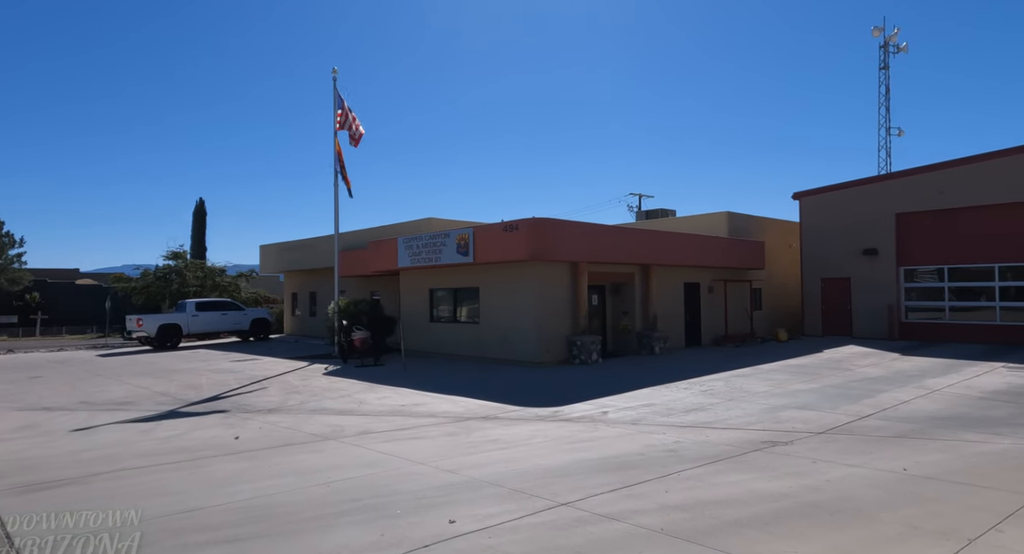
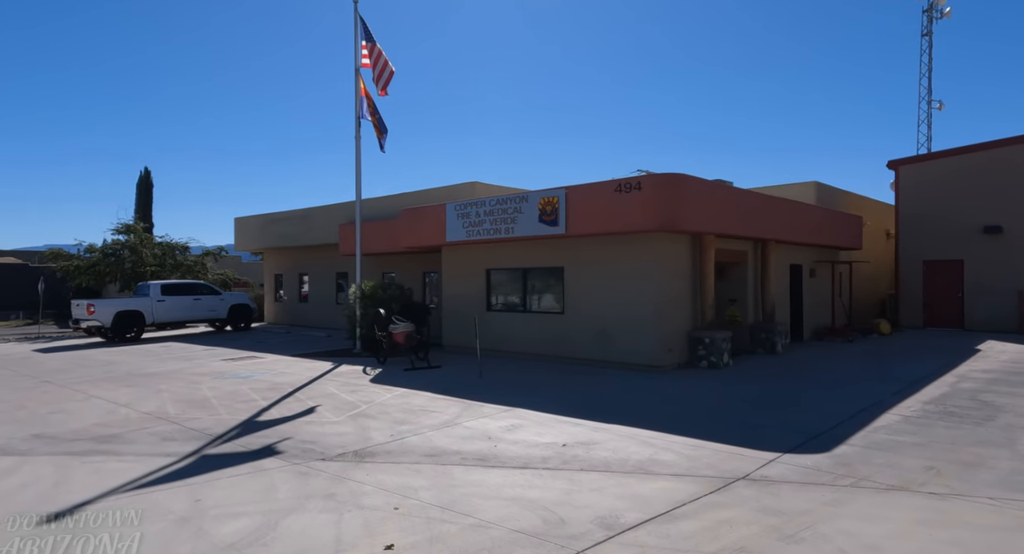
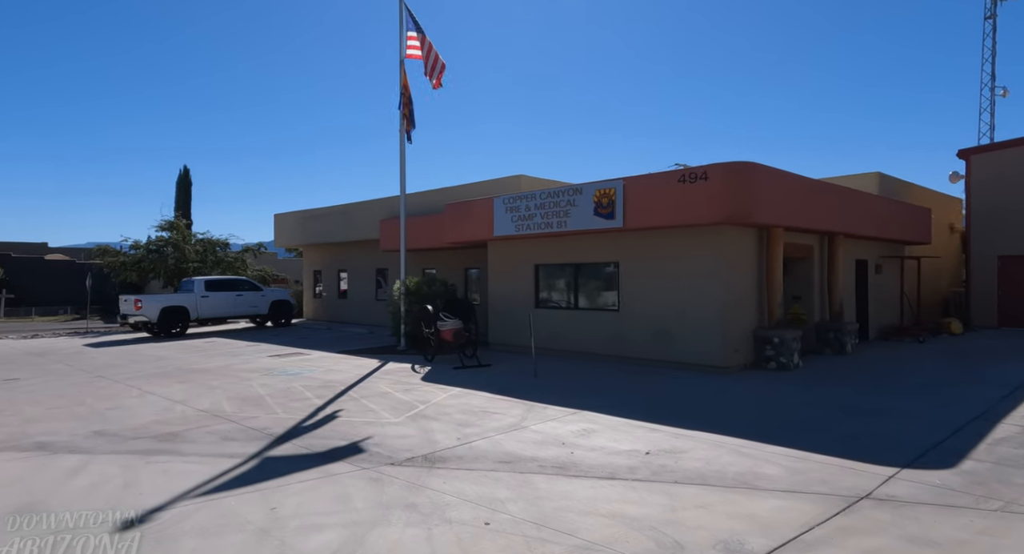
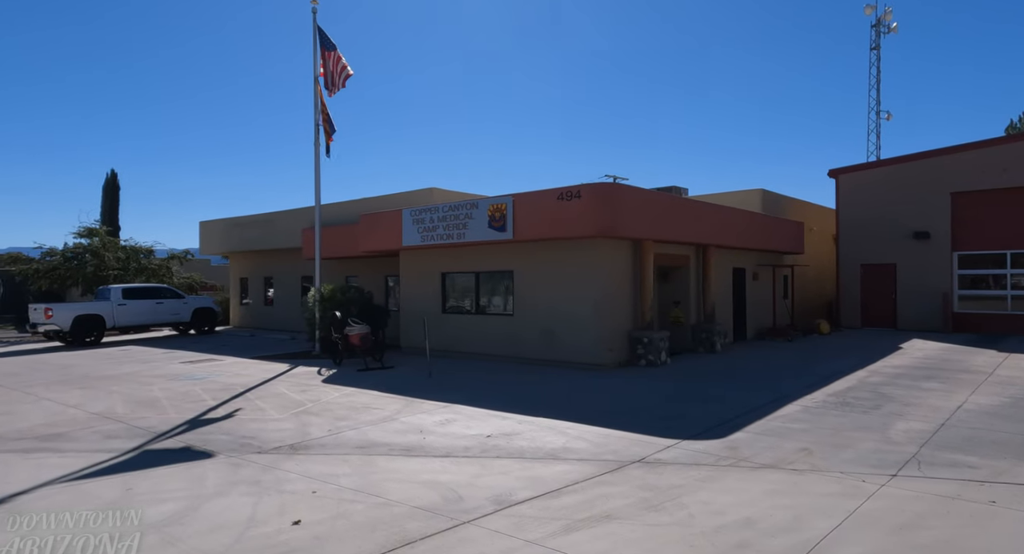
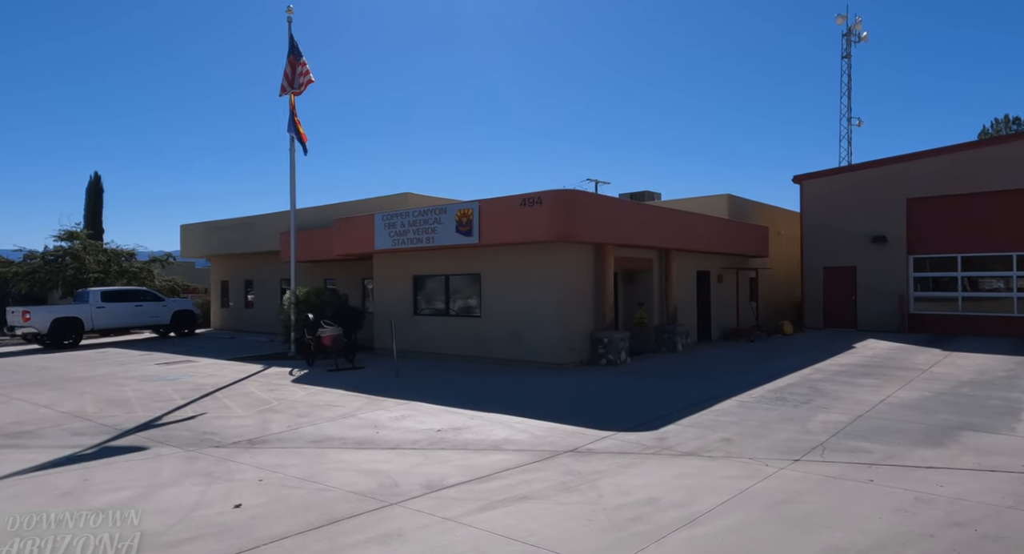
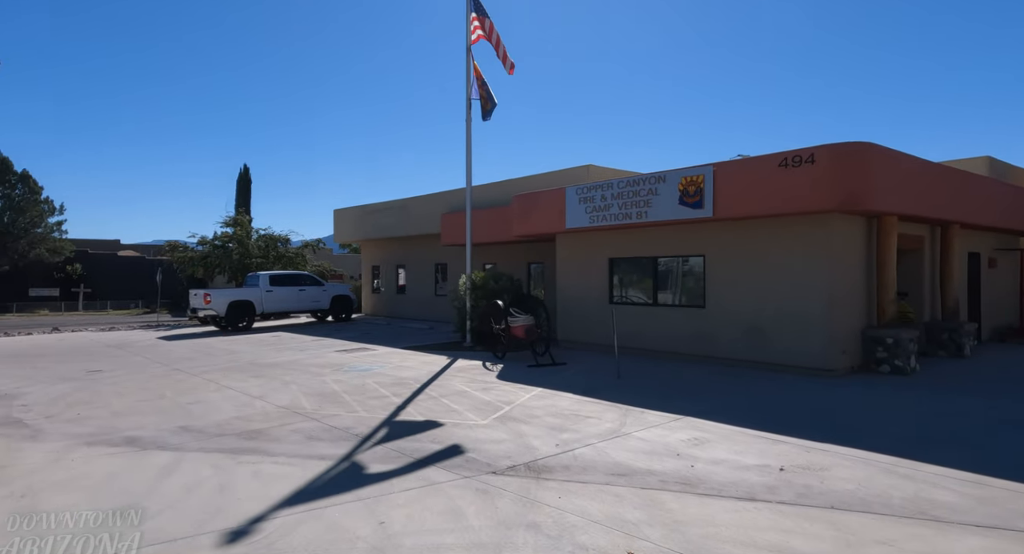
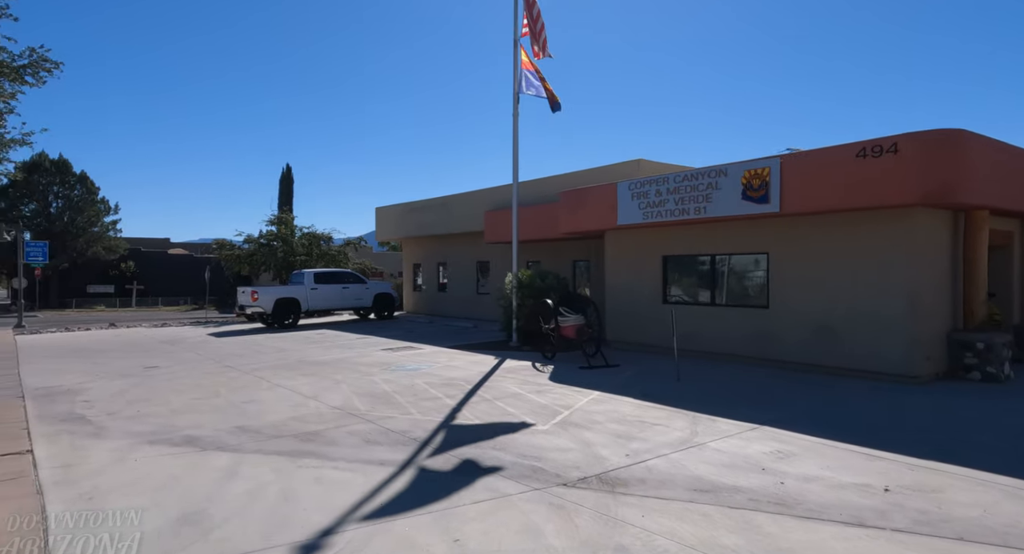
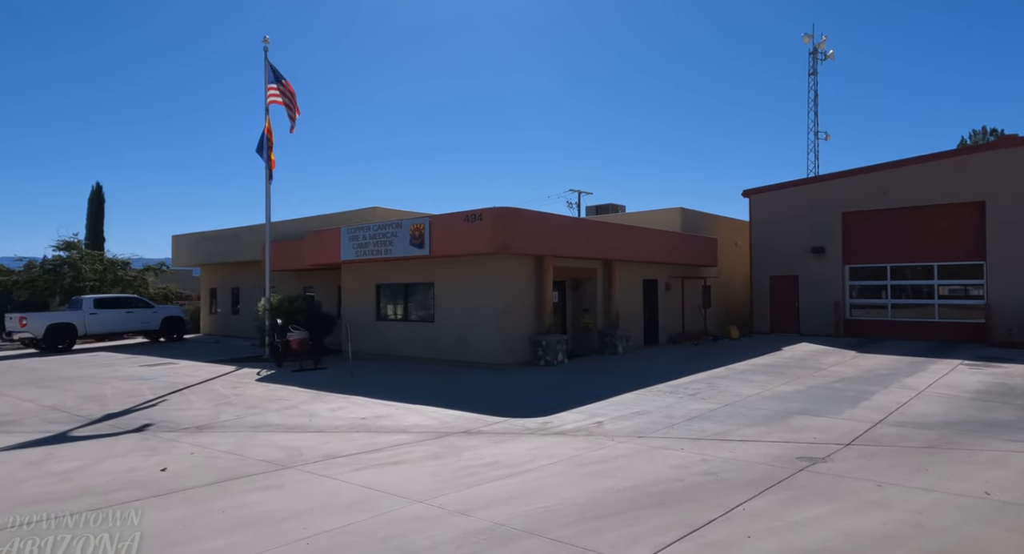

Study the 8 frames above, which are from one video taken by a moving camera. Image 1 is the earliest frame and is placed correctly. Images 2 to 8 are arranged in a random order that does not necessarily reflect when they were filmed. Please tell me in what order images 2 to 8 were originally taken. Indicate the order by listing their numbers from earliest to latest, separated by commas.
8, 5, 4, 2, 3, 6, 7
